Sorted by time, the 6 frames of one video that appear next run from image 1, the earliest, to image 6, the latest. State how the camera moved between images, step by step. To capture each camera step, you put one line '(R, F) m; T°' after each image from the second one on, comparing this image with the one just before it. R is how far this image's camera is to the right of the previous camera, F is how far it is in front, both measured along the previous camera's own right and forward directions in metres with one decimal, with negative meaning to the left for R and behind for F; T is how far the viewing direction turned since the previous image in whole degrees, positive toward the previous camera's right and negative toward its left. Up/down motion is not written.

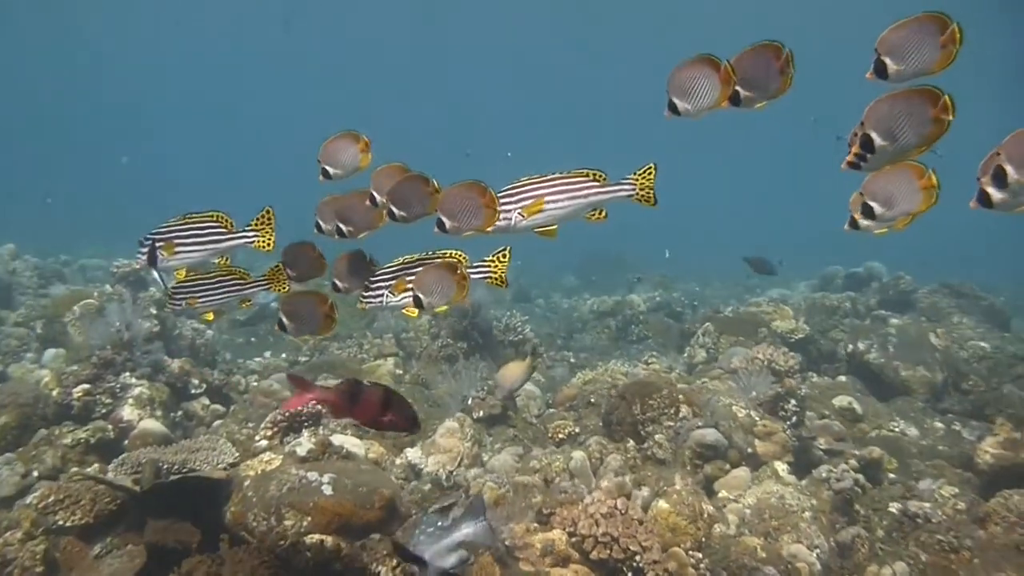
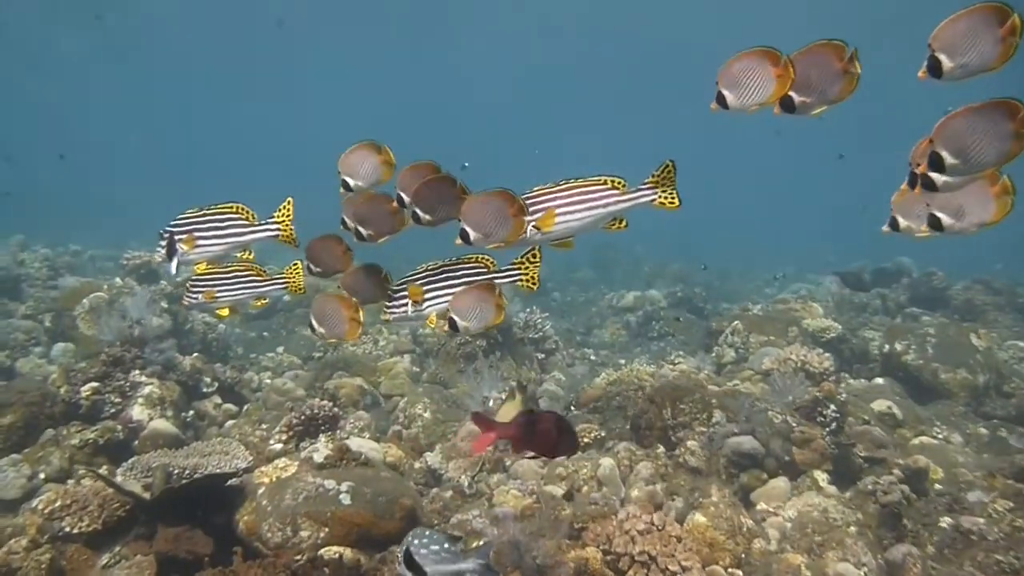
(-0.2, +0.4) m; -1°
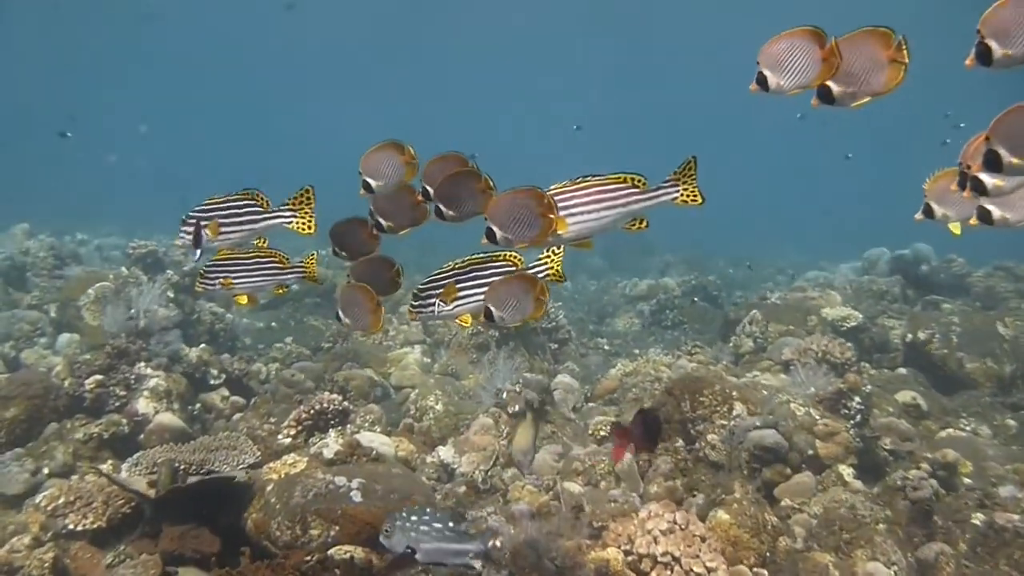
(-0.1, +0.2) m; -1°
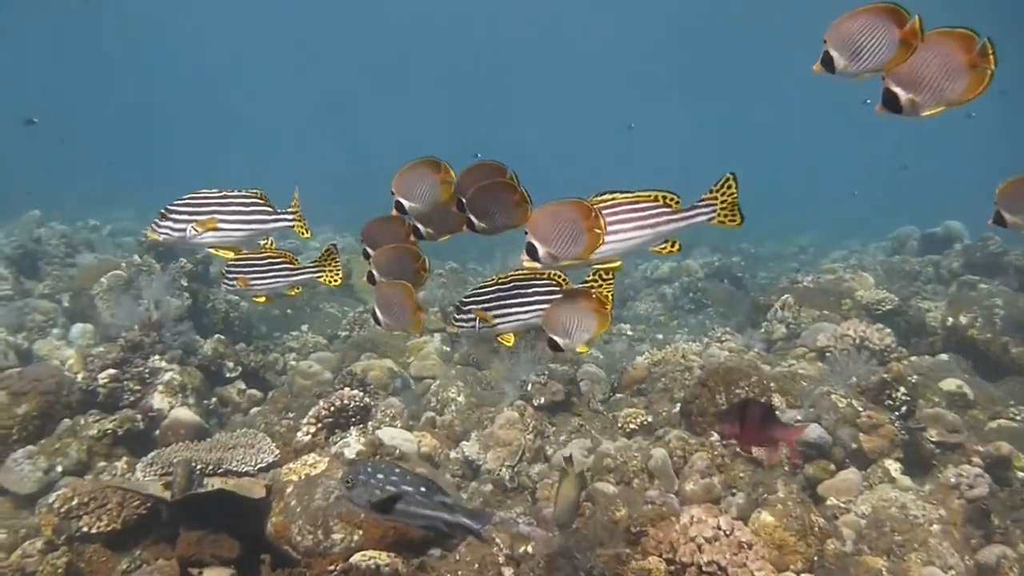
(-0.1, +0.3) m; -1°
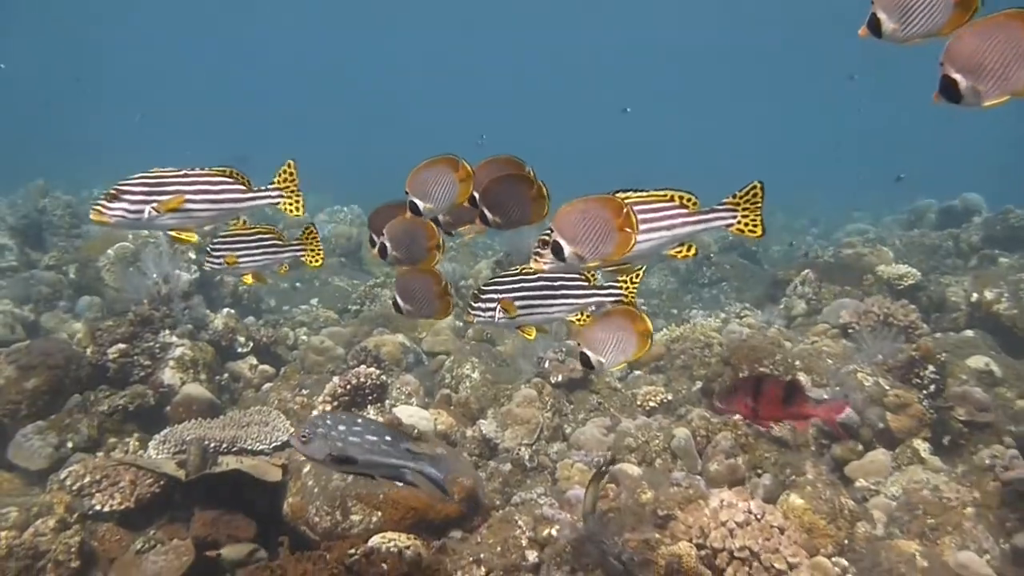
(-0.2, +0.2) m; 0°
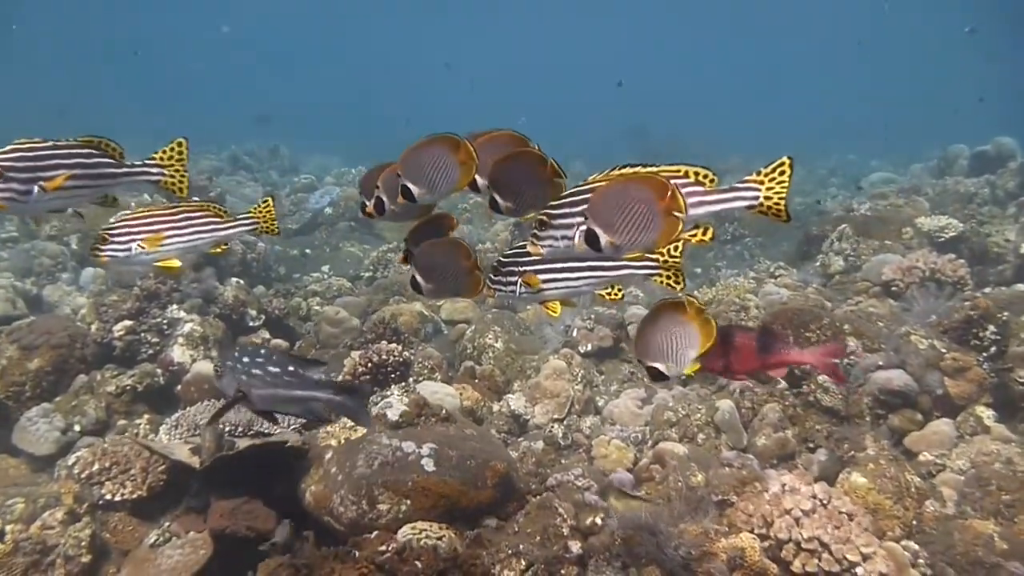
(-0.2, +0.5) m; -1°
